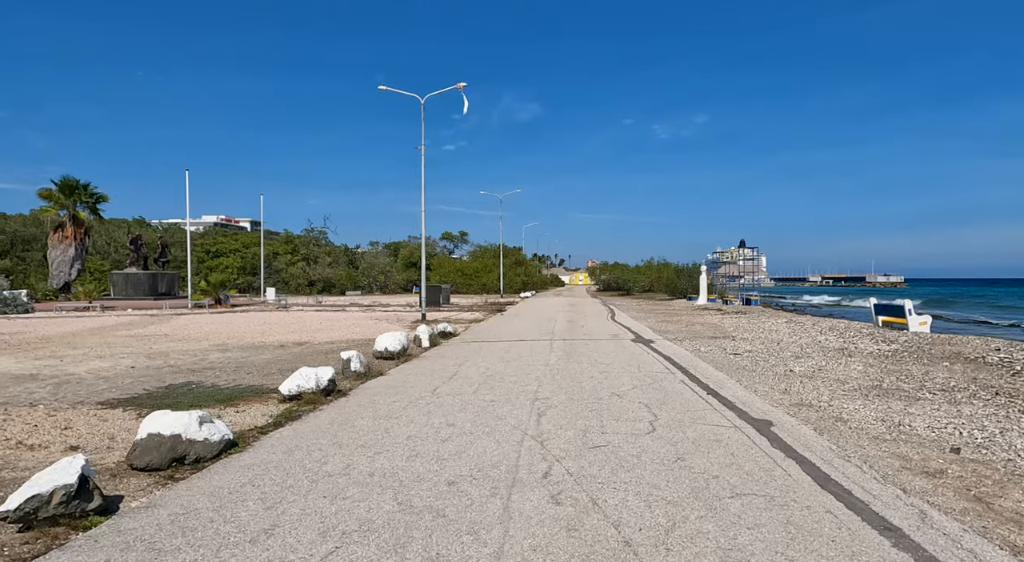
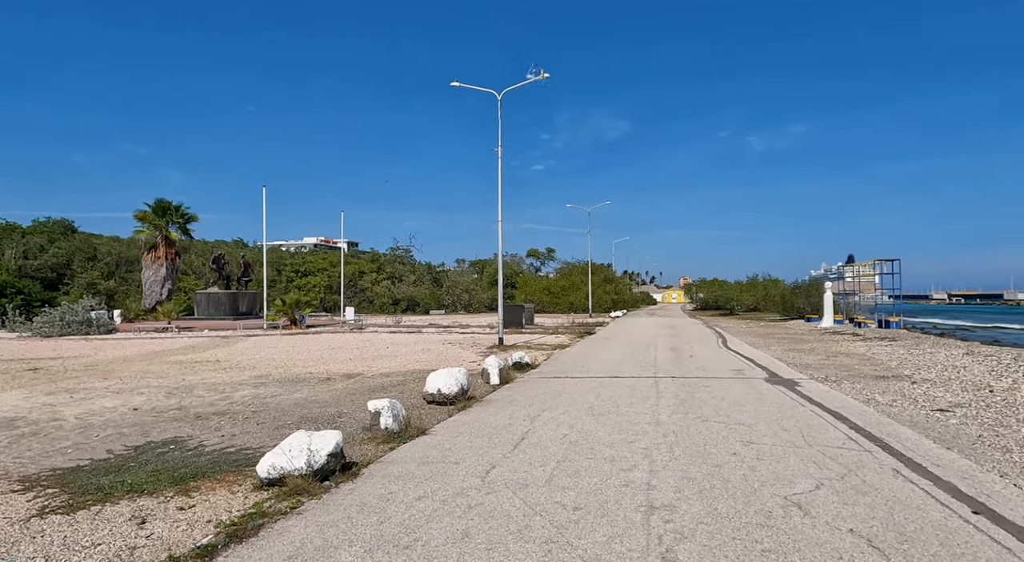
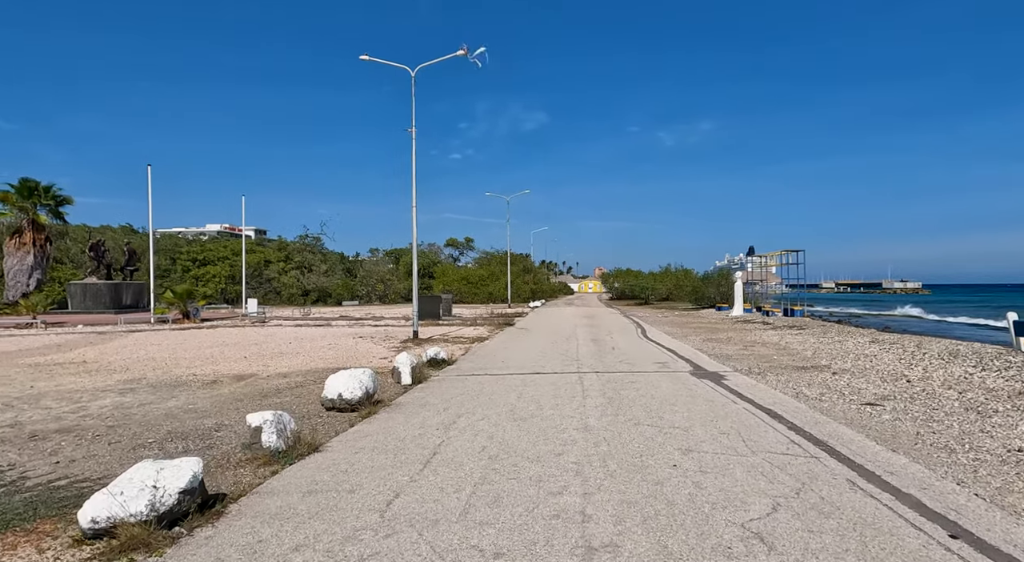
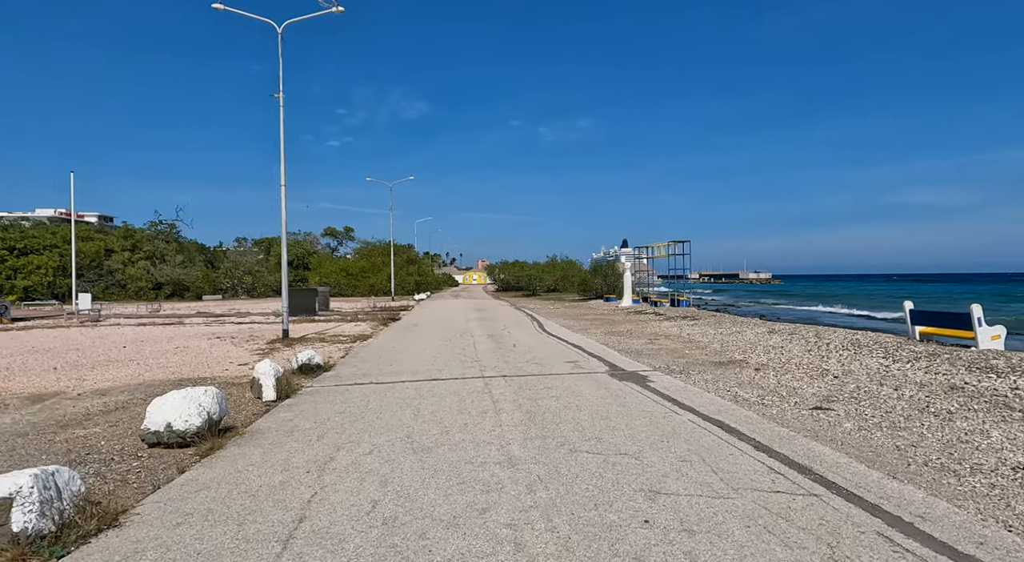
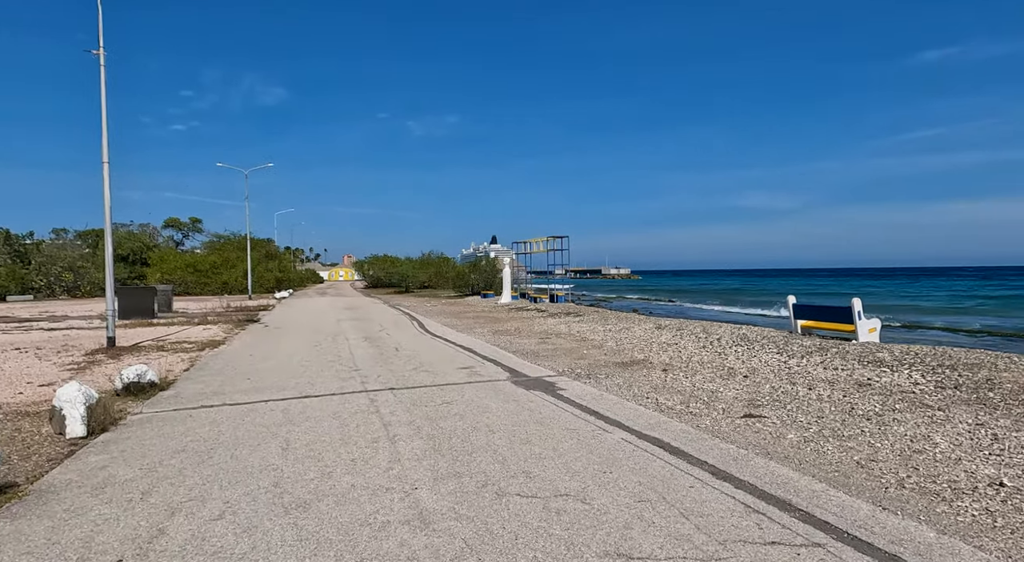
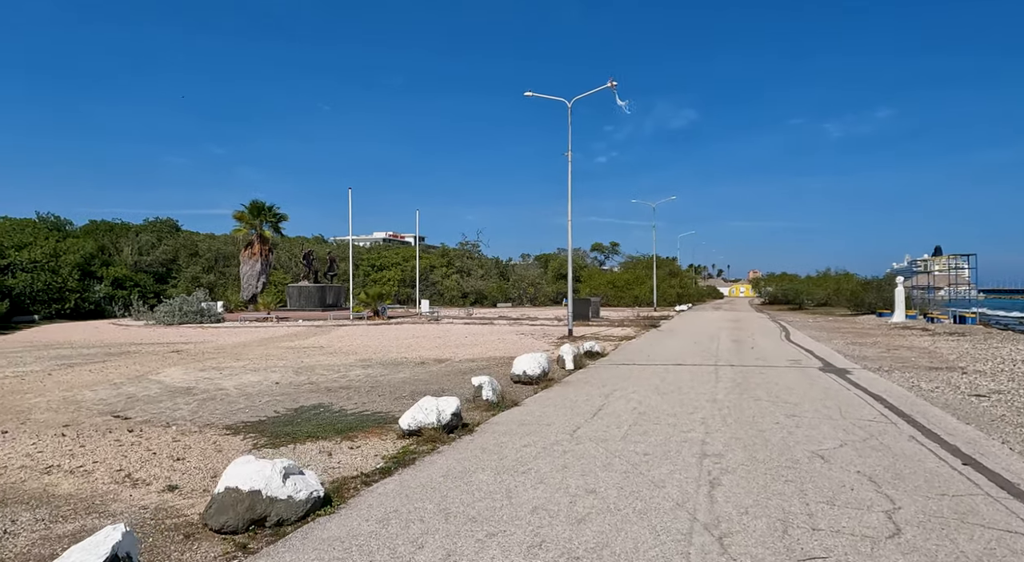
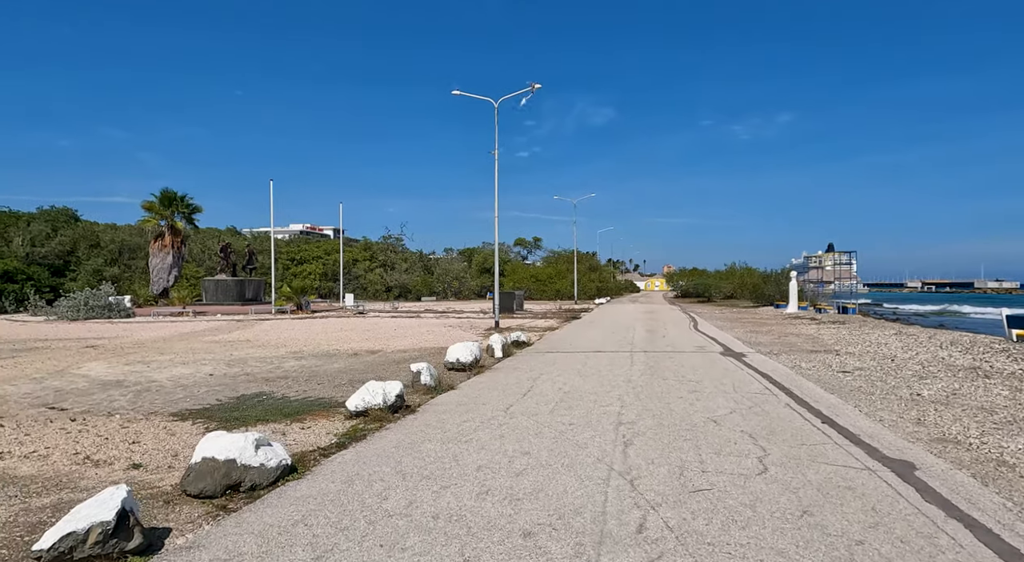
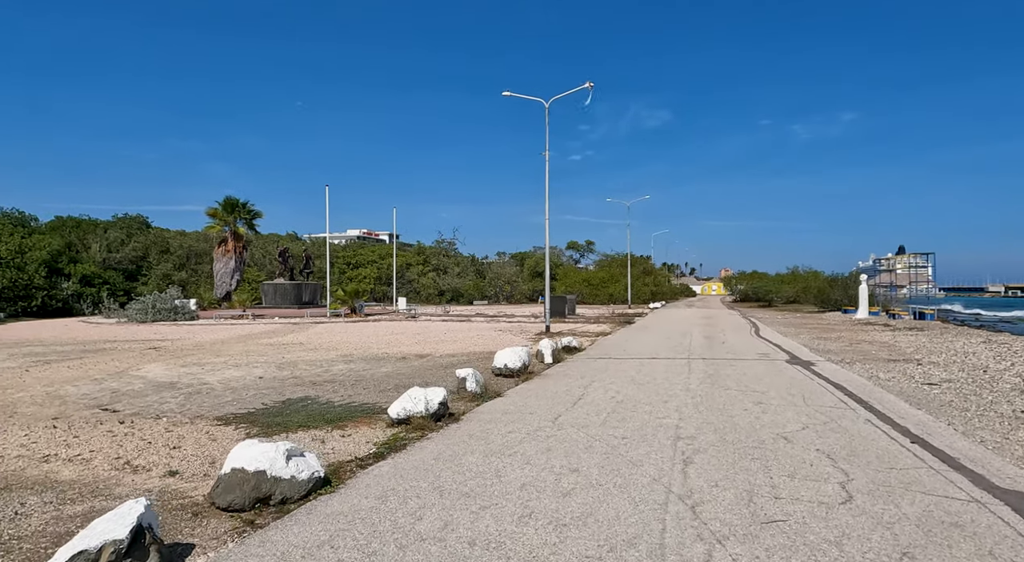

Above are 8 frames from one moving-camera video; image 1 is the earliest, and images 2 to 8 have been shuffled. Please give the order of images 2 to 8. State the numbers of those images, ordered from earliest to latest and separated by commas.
7, 8, 6, 2, 3, 4, 5
